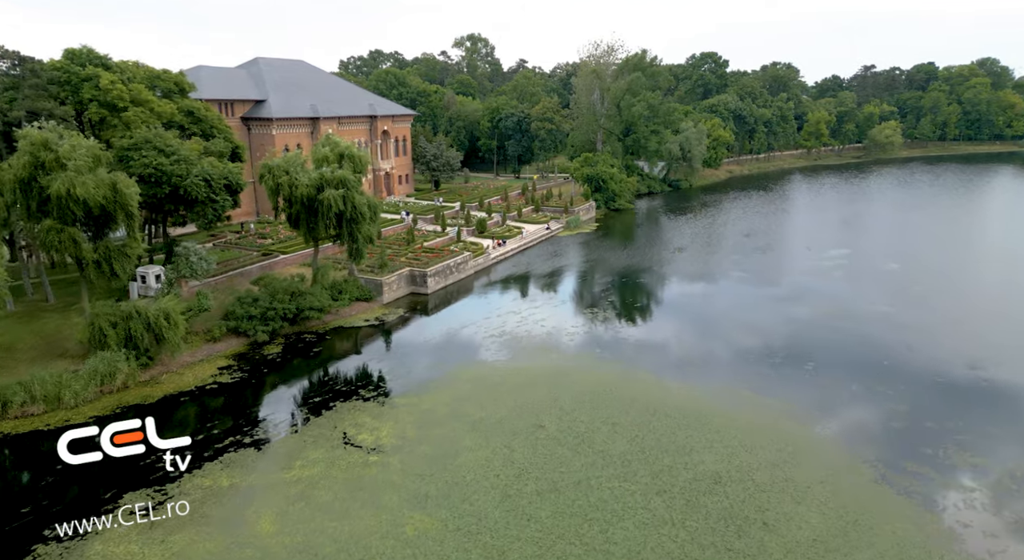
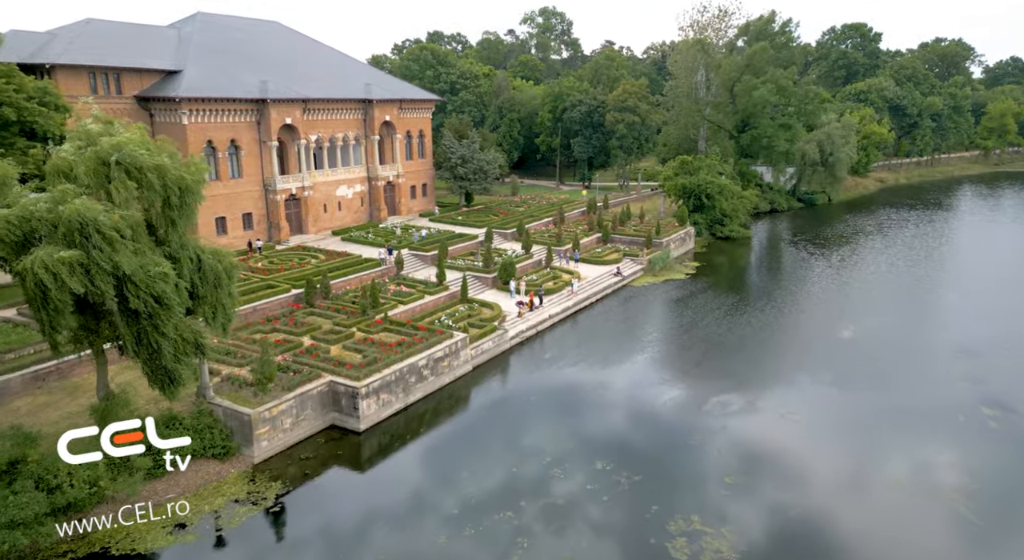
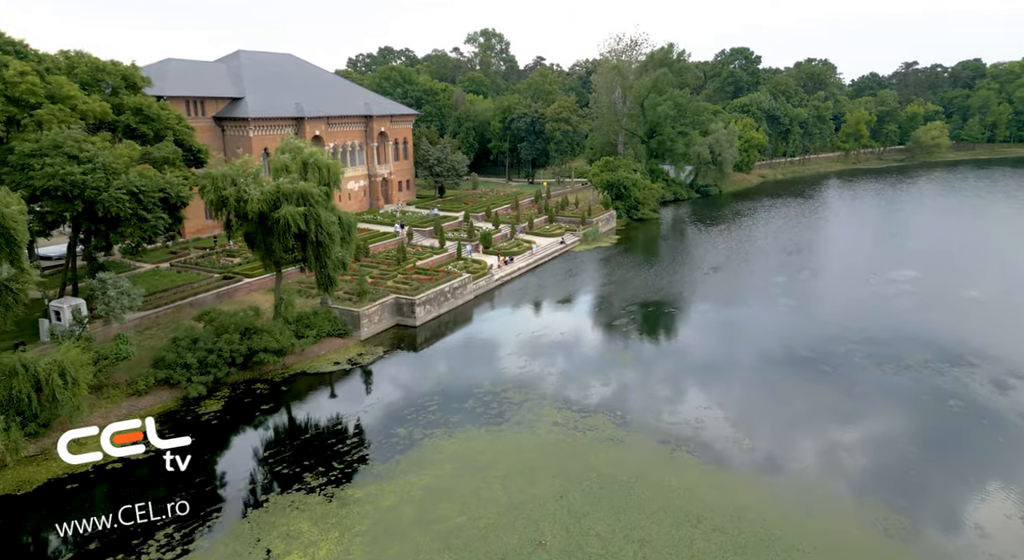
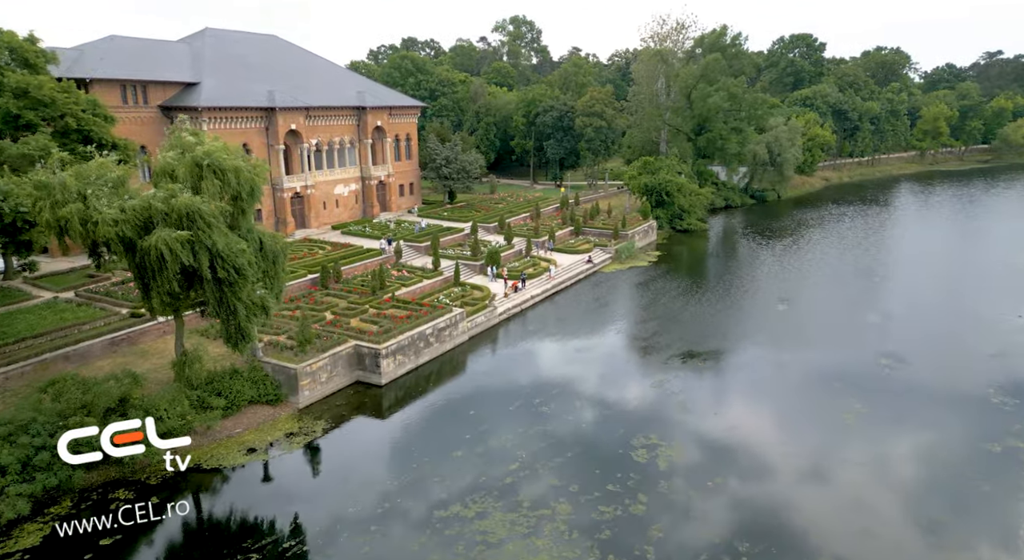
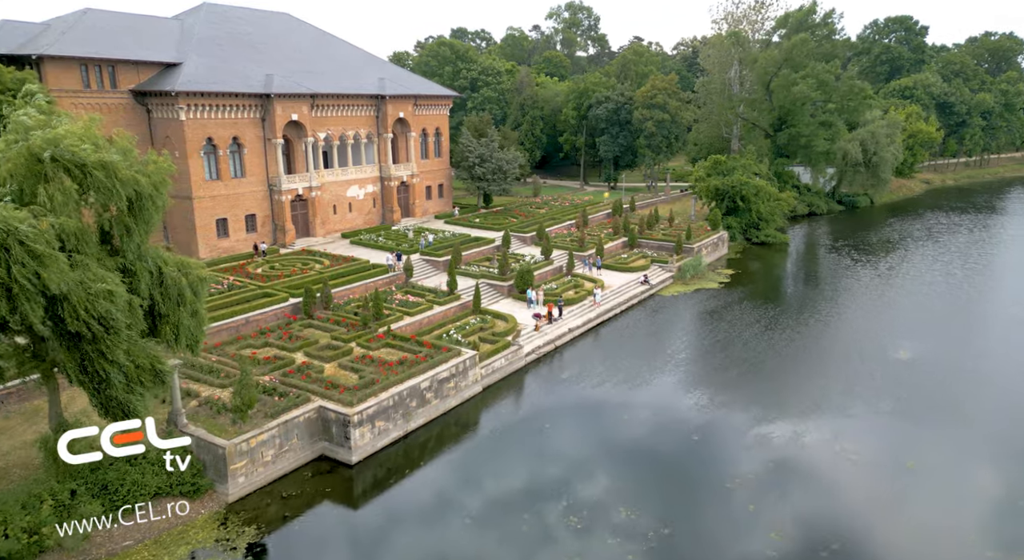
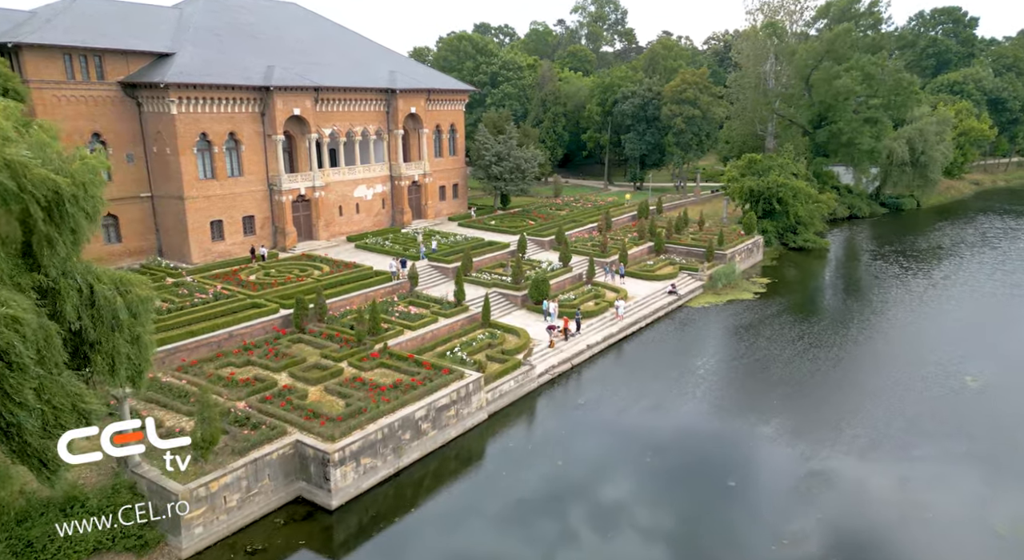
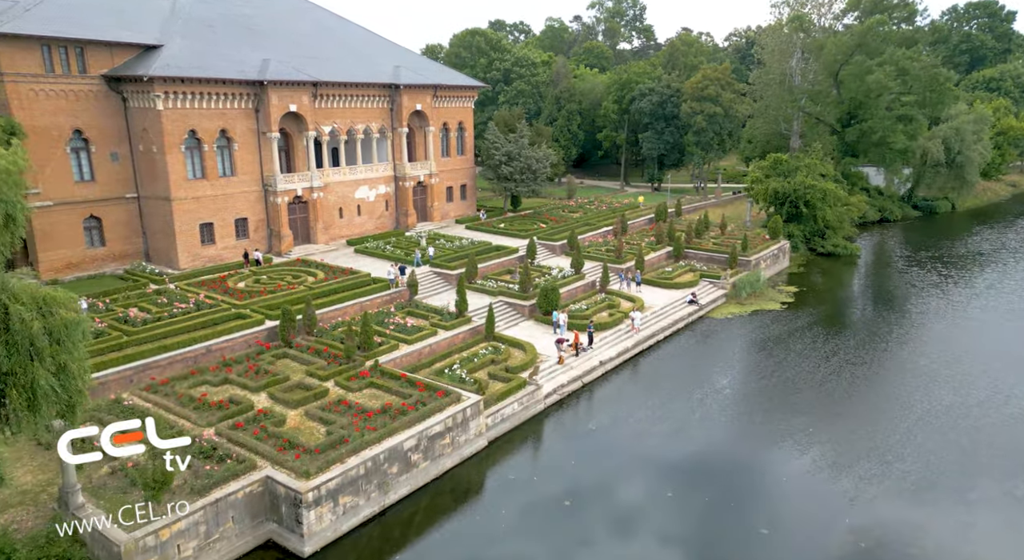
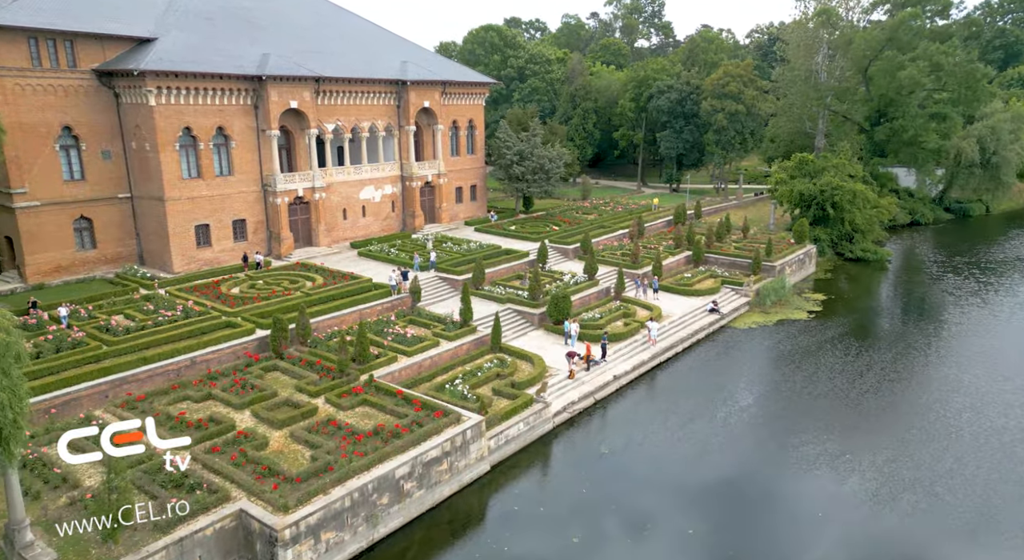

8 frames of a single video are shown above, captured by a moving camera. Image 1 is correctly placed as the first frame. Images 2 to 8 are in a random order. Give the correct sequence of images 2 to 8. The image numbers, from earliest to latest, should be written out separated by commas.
3, 4, 2, 5, 6, 7, 8
